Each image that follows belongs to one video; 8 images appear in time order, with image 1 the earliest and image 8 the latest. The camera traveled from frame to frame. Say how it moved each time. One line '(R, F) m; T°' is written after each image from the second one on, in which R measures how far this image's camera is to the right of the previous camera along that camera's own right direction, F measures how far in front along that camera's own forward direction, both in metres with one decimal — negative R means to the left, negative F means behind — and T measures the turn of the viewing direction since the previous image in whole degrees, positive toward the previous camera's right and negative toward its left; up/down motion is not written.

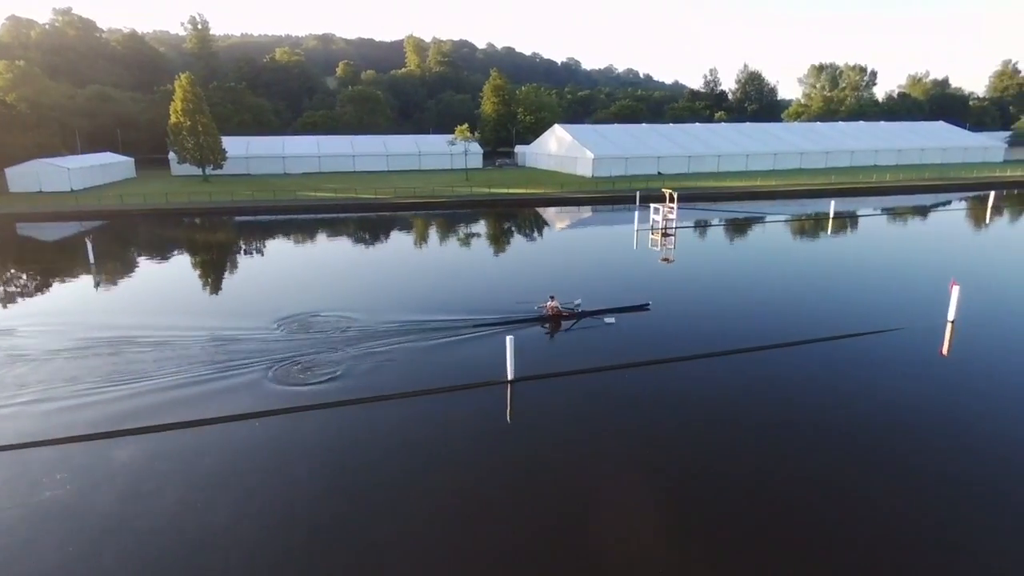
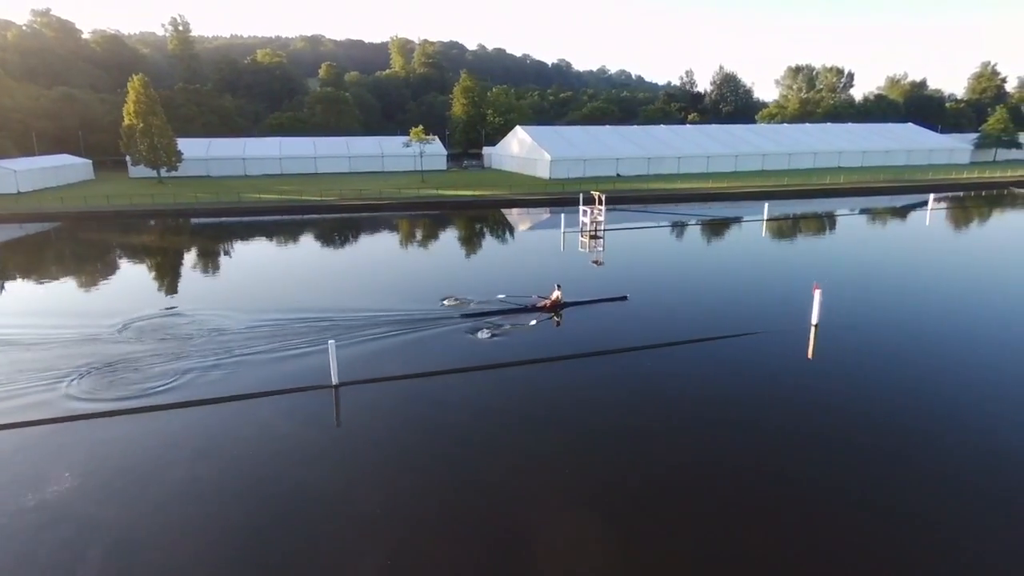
(+0.9, 0.0) m; 0°
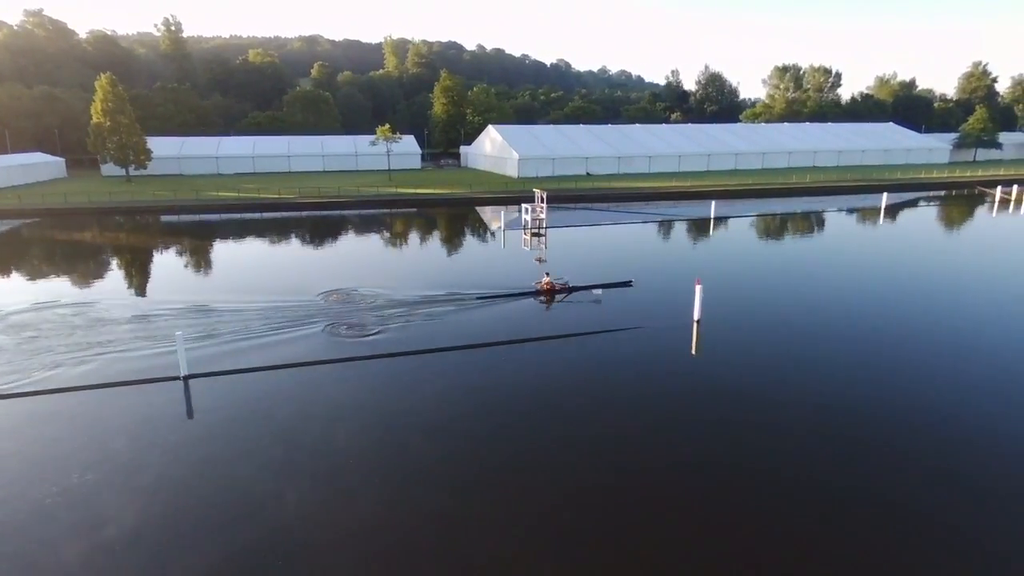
(+0.8, 0.0) m; 0°
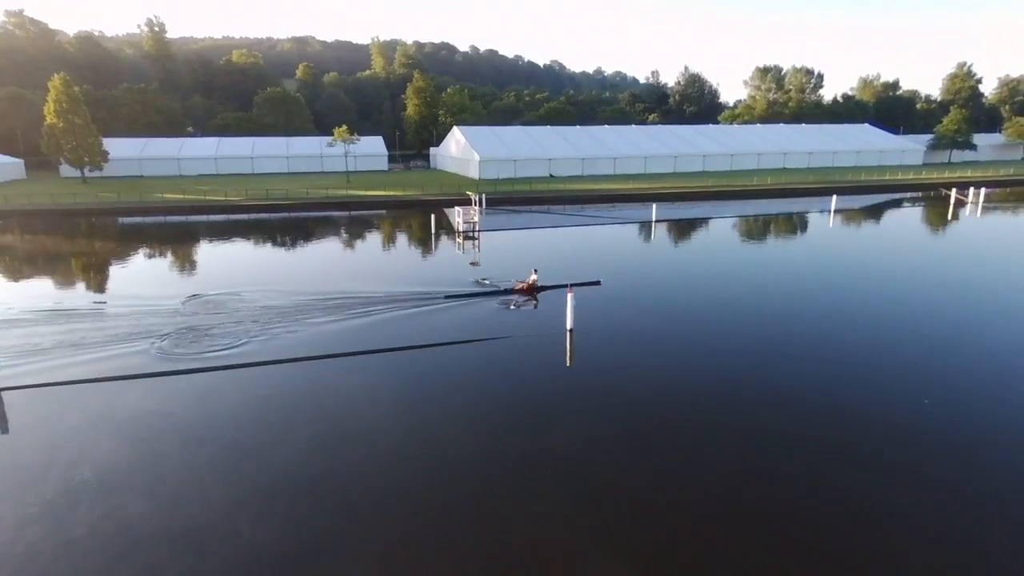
(+0.9, +0.1) m; 0°
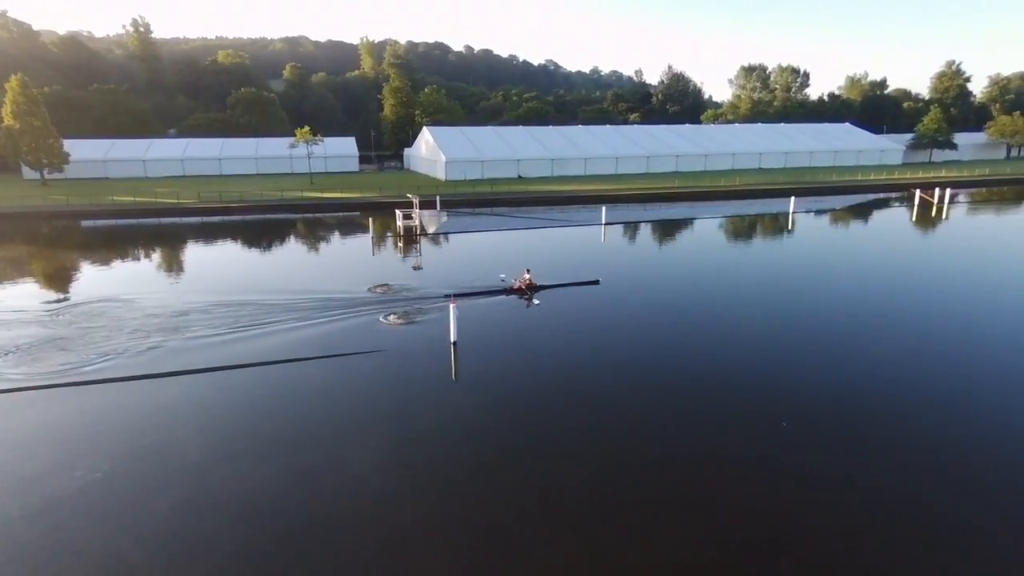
(+0.7, +0.2) m; 0°
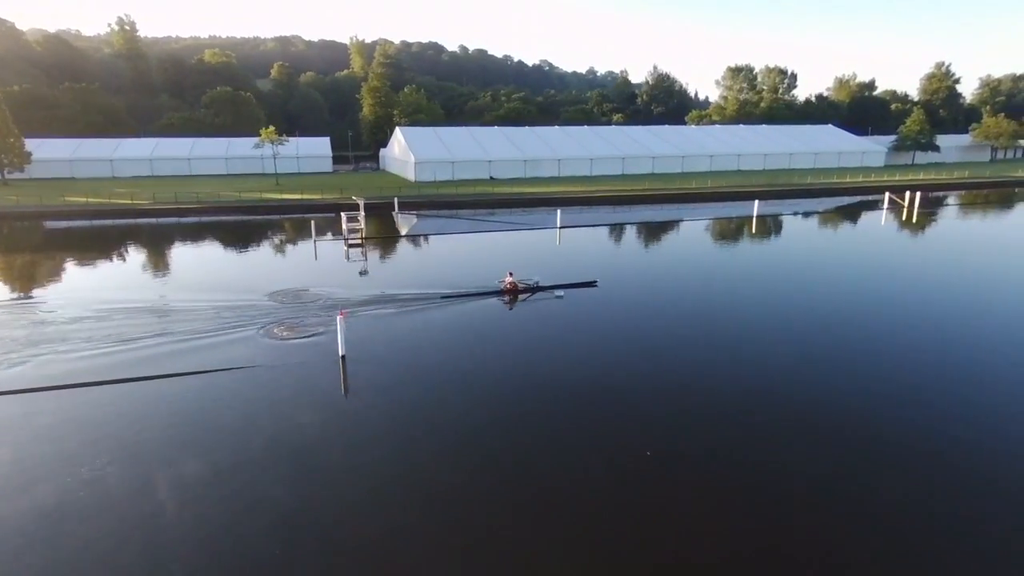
(+0.6, +0.2) m; 0°
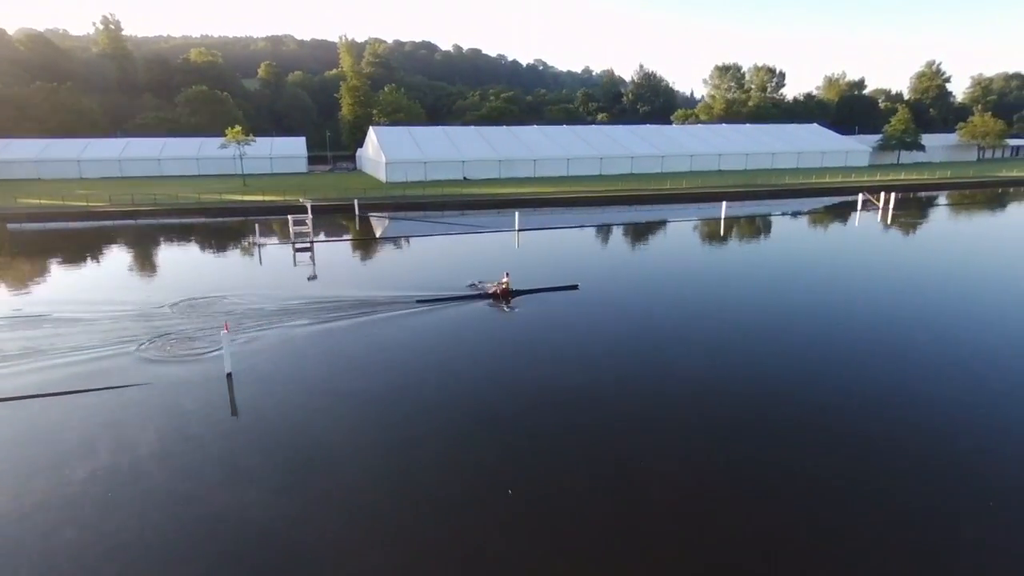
(+0.5, +0.3) m; 0°
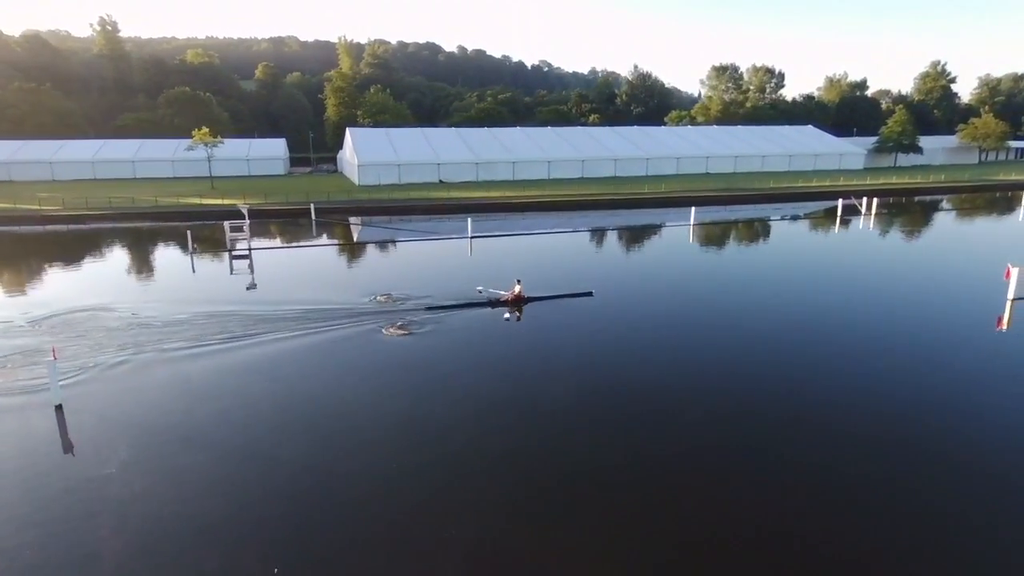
(+0.7, +0.4) m; -1°
